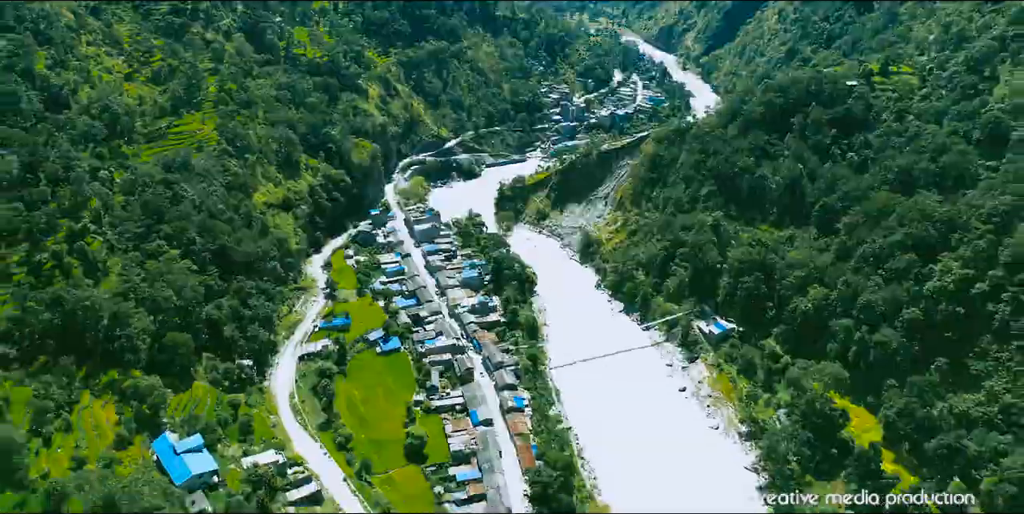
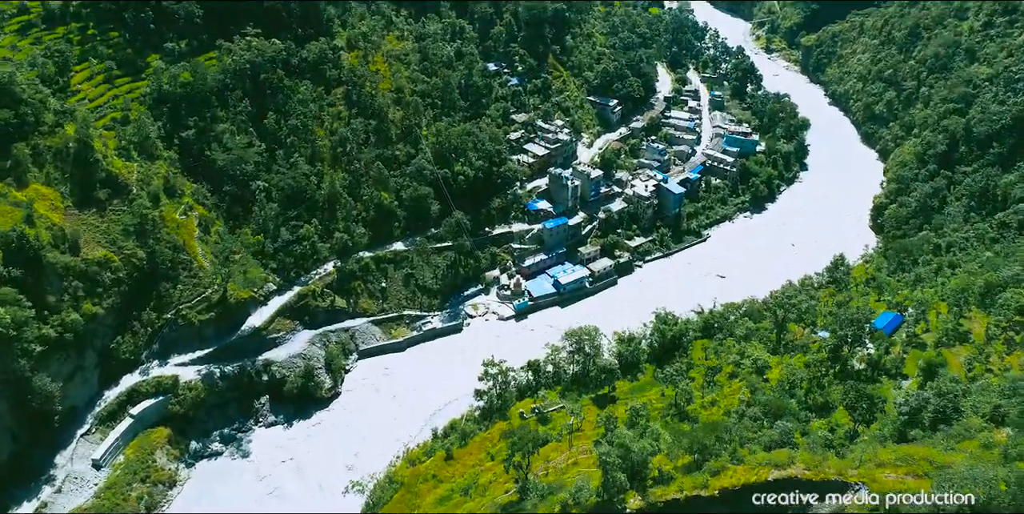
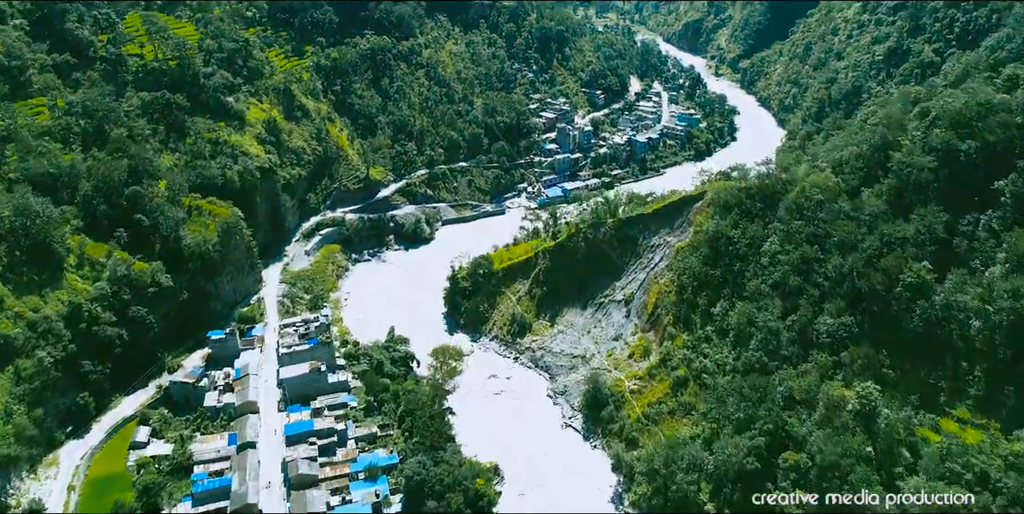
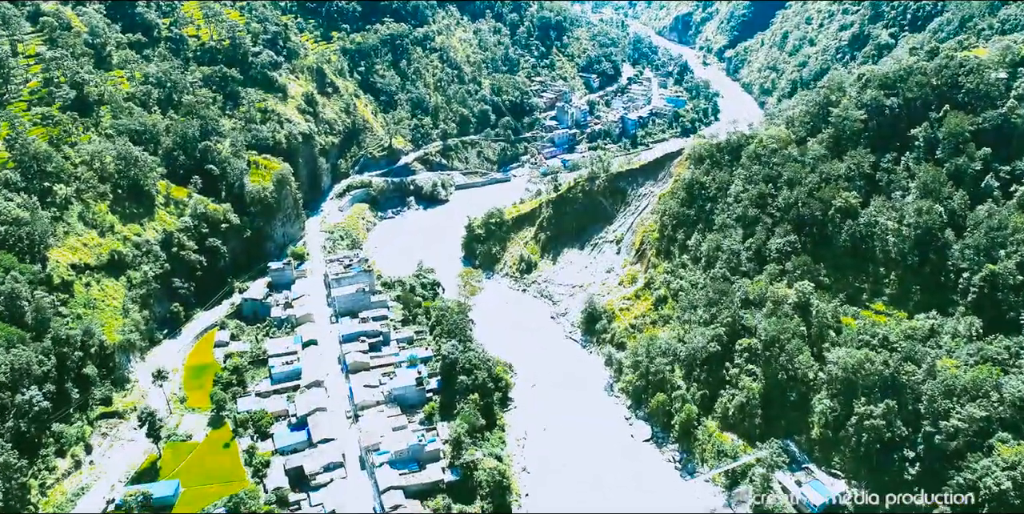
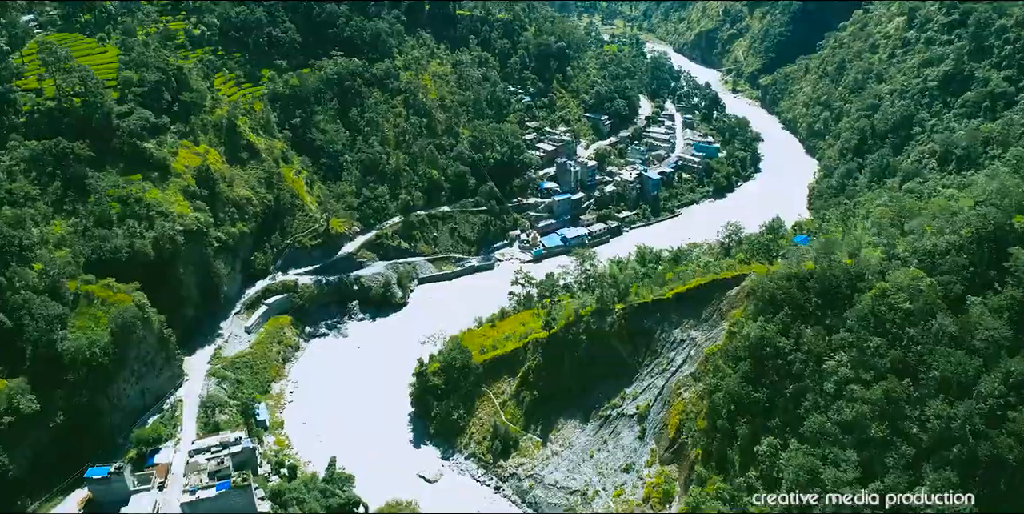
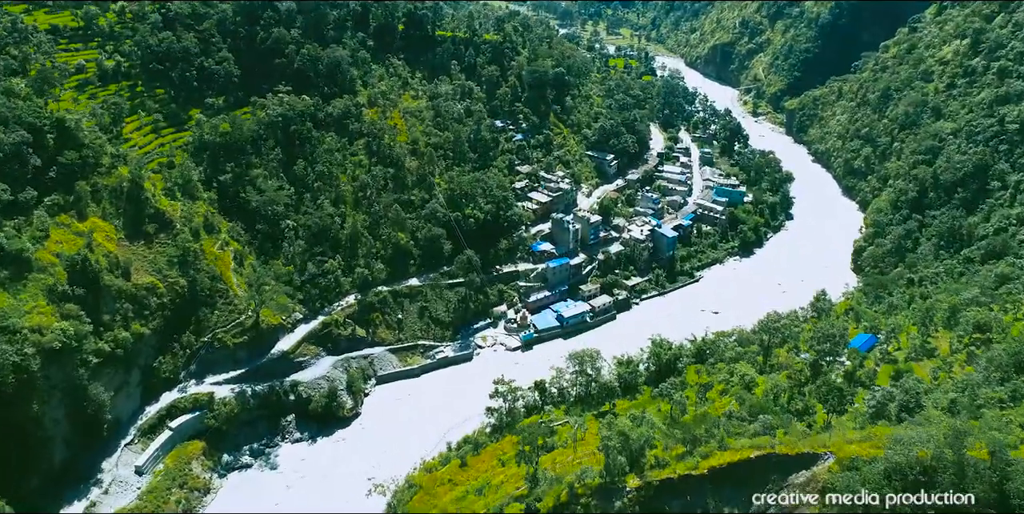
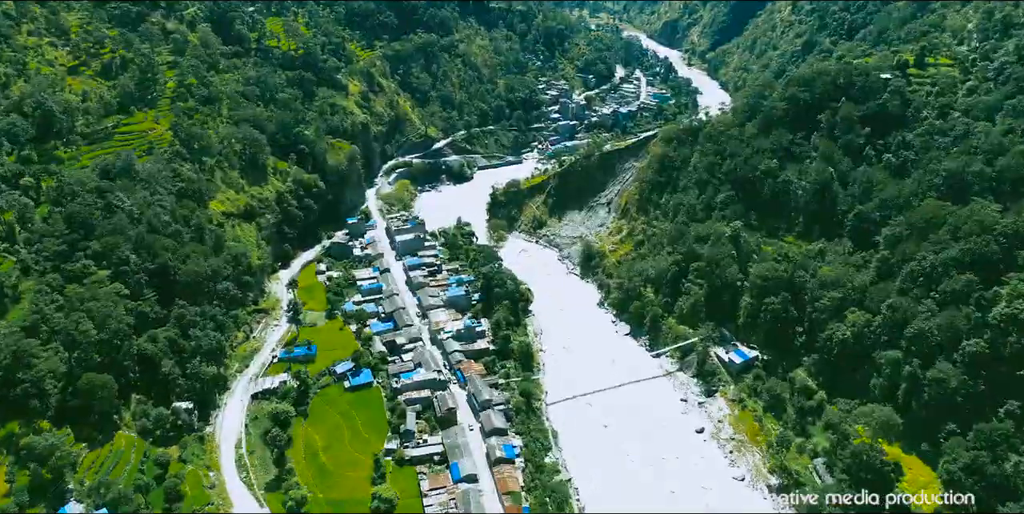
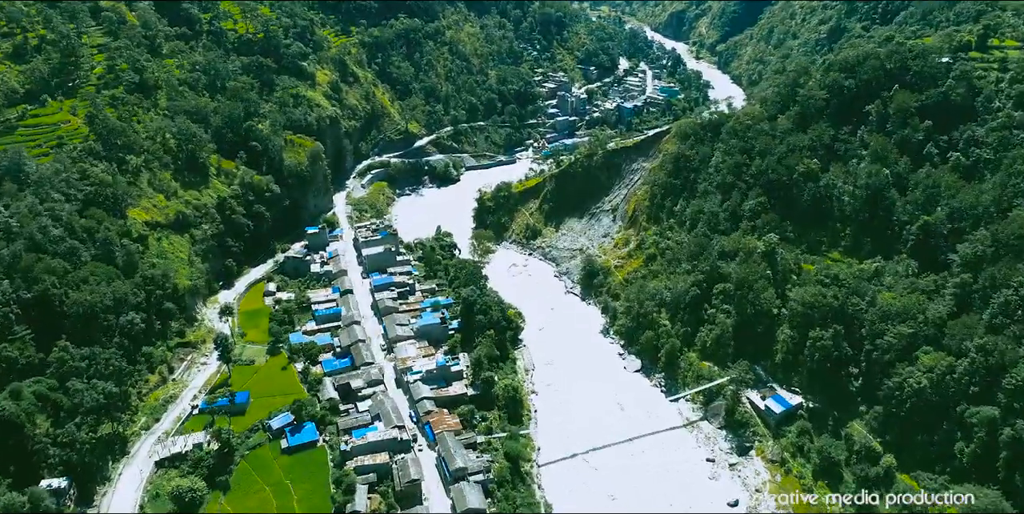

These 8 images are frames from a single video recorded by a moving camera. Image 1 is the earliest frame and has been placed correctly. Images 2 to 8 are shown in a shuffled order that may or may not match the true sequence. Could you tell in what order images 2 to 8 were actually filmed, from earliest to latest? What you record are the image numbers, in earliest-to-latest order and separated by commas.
7, 8, 4, 3, 5, 6, 2
